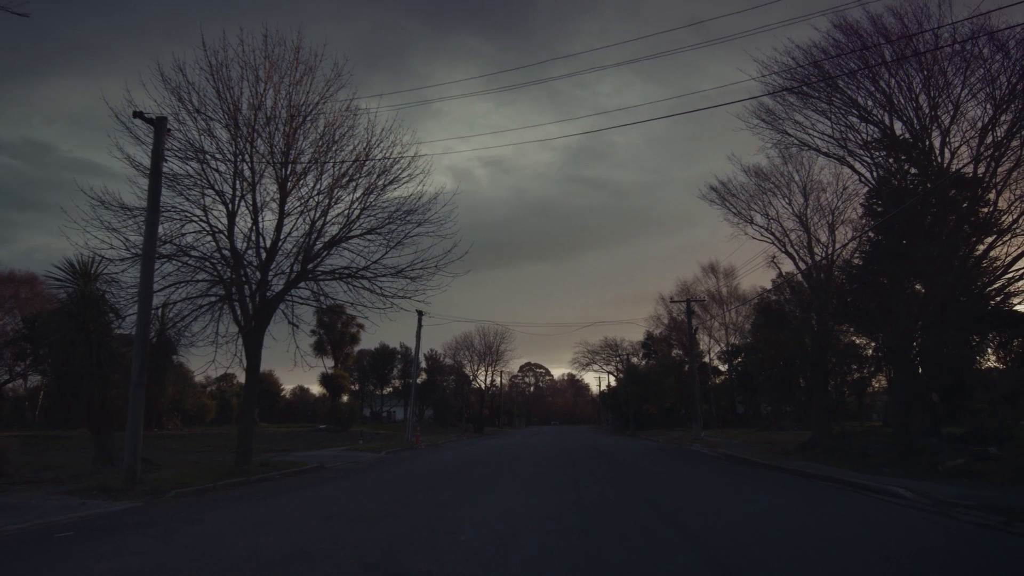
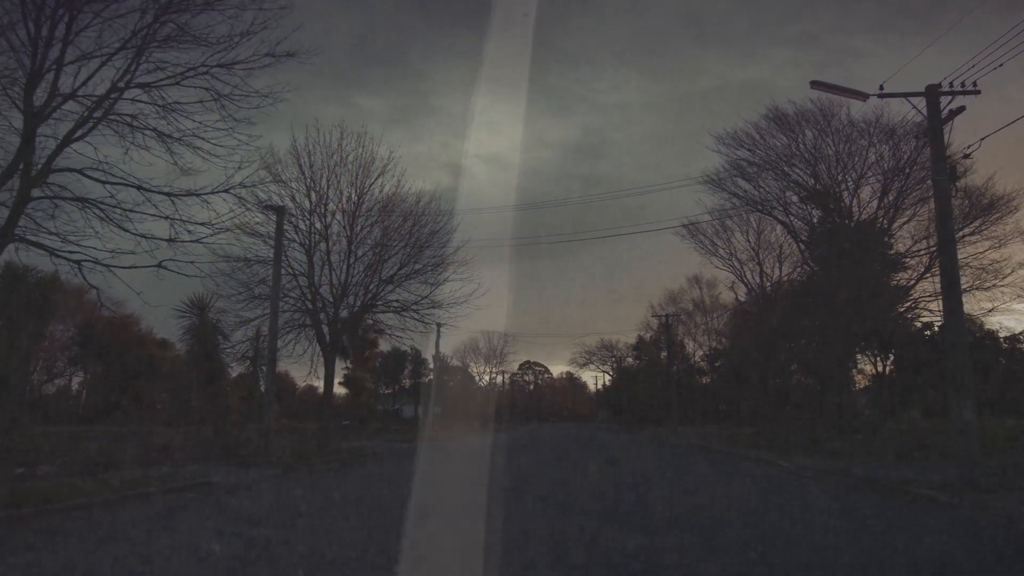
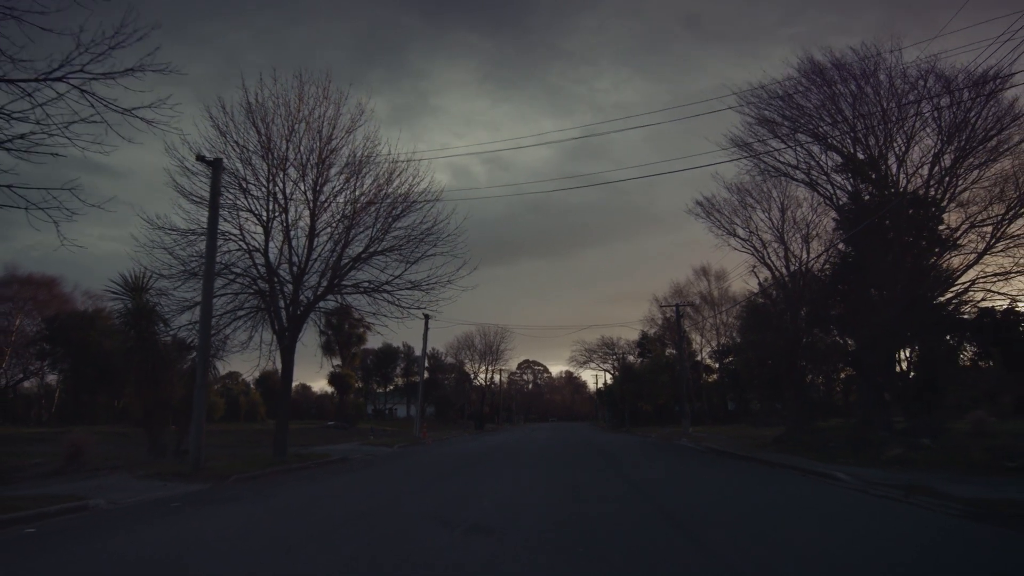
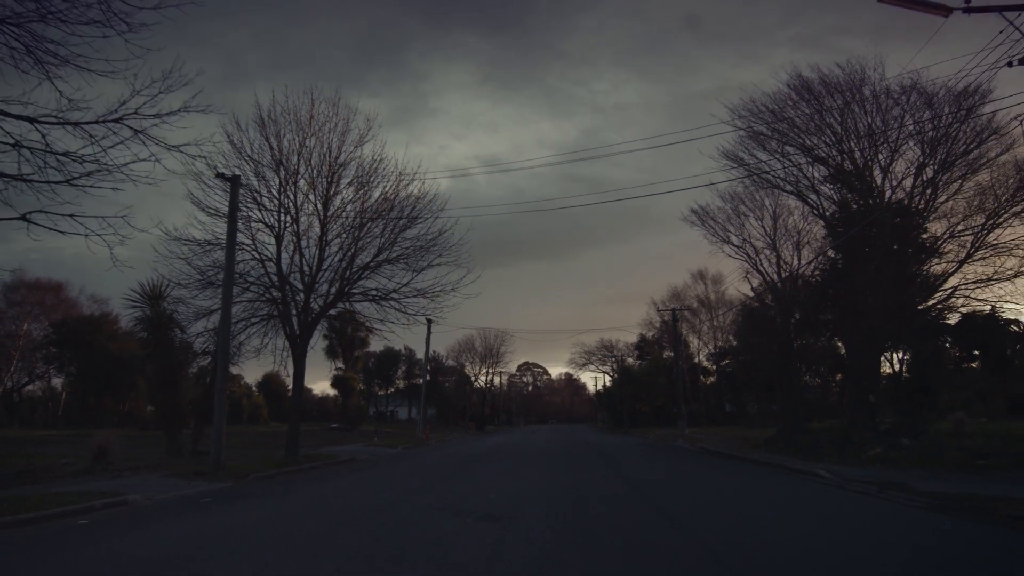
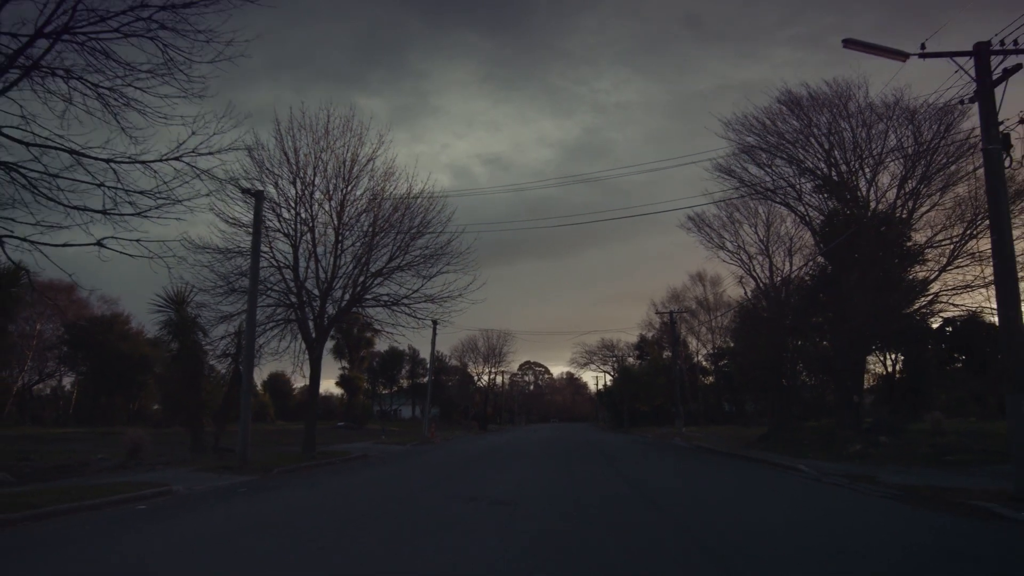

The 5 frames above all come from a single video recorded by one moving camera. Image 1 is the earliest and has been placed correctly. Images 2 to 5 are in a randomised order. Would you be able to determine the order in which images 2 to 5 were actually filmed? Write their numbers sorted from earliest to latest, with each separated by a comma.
3, 4, 5, 2
